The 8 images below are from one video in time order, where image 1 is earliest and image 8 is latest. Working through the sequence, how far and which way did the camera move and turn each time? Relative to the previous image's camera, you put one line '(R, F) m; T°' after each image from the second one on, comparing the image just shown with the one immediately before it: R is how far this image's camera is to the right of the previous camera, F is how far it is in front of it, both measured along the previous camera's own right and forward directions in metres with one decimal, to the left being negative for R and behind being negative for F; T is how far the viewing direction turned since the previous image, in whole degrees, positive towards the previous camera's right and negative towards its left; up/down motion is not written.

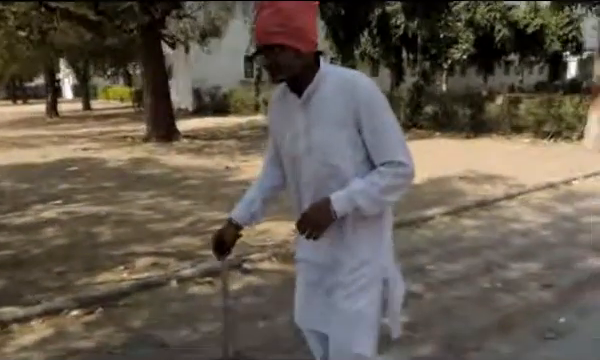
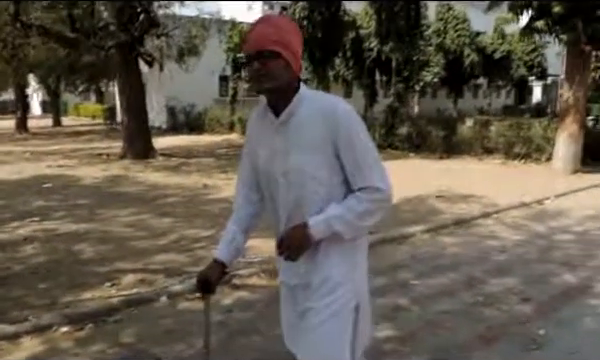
(-0.2, -0.2) m; +2°
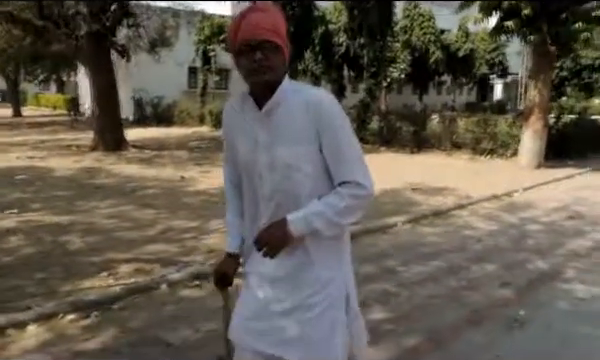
(-0.4, -0.5) m; +3°
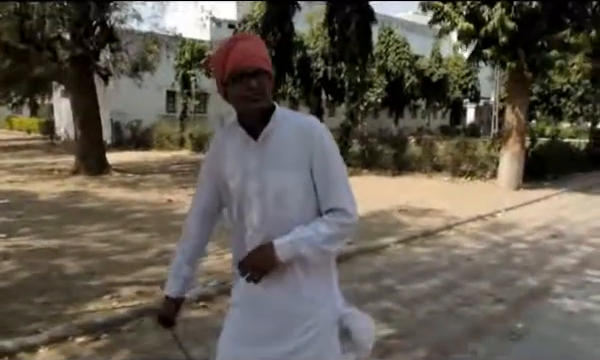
(-0.3, -0.4) m; +3°
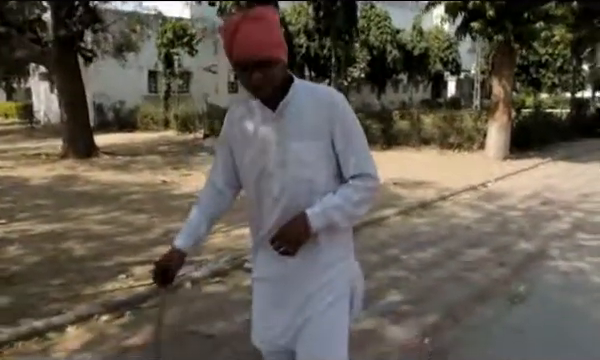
(-0.4, -0.4) m; +2°
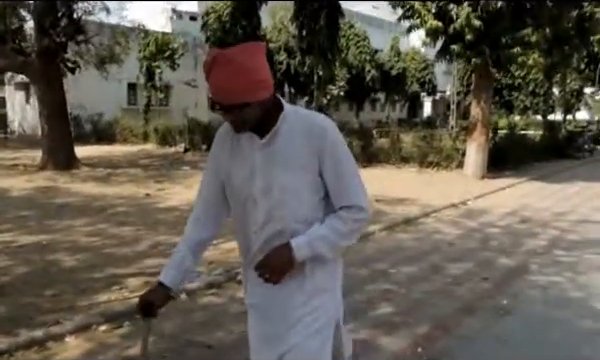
(-0.3, -0.3) m; +3°
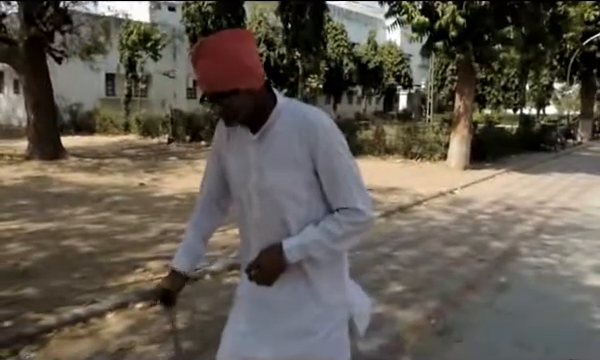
(-0.8, -0.8) m; +4°
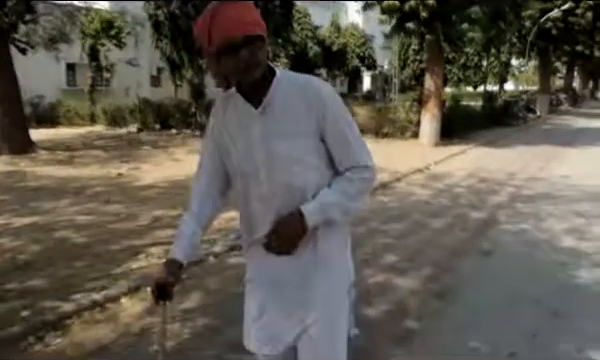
(-0.6, -0.6) m; +4°
